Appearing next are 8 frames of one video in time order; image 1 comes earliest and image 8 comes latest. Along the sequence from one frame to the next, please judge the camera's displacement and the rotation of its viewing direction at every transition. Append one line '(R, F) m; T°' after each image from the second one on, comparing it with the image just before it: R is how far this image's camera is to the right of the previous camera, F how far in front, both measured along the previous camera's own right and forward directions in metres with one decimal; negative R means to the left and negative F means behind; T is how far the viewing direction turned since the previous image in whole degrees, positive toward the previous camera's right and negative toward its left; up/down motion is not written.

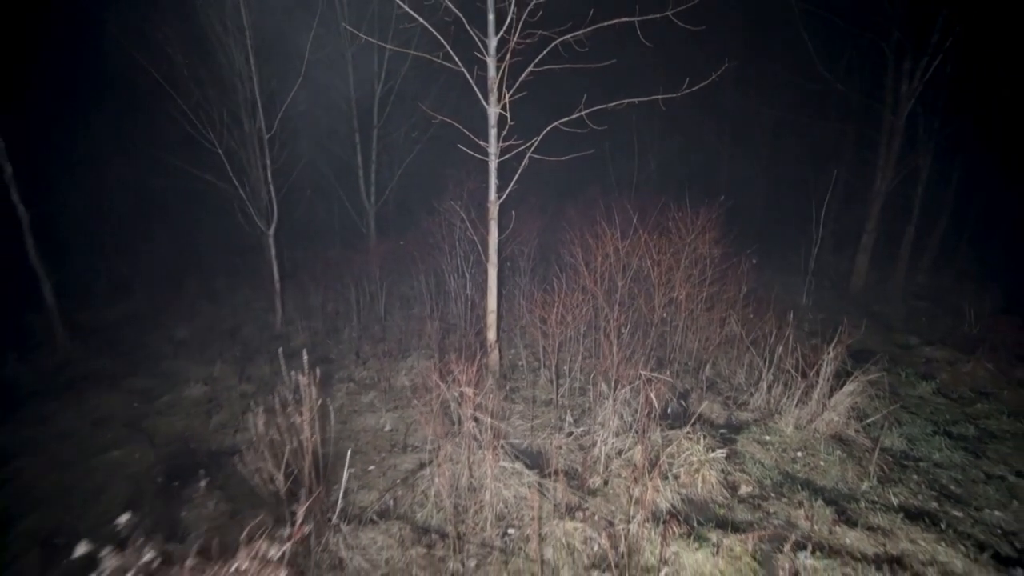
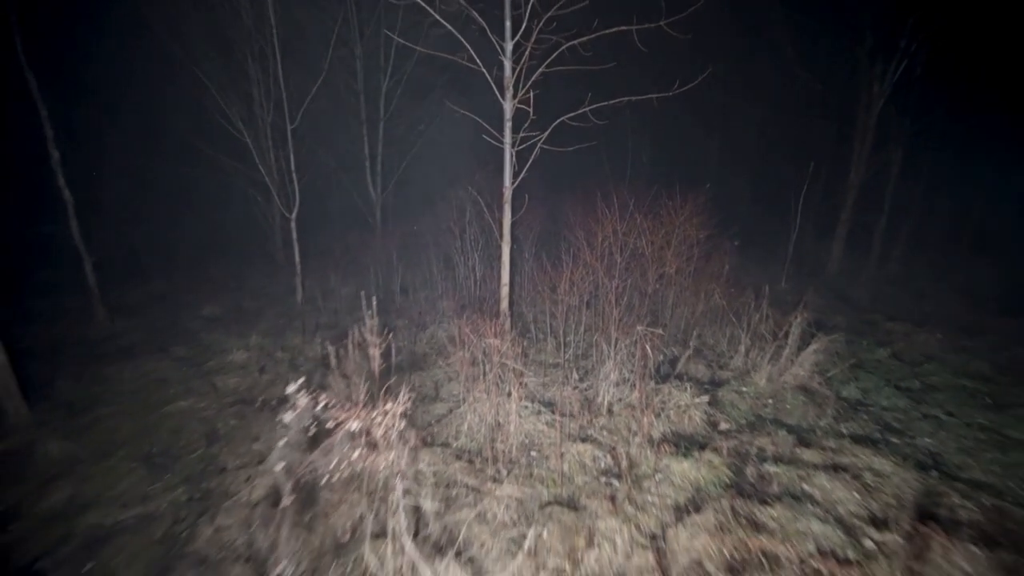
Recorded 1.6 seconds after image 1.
(-0.4, -0.9) m; +1°
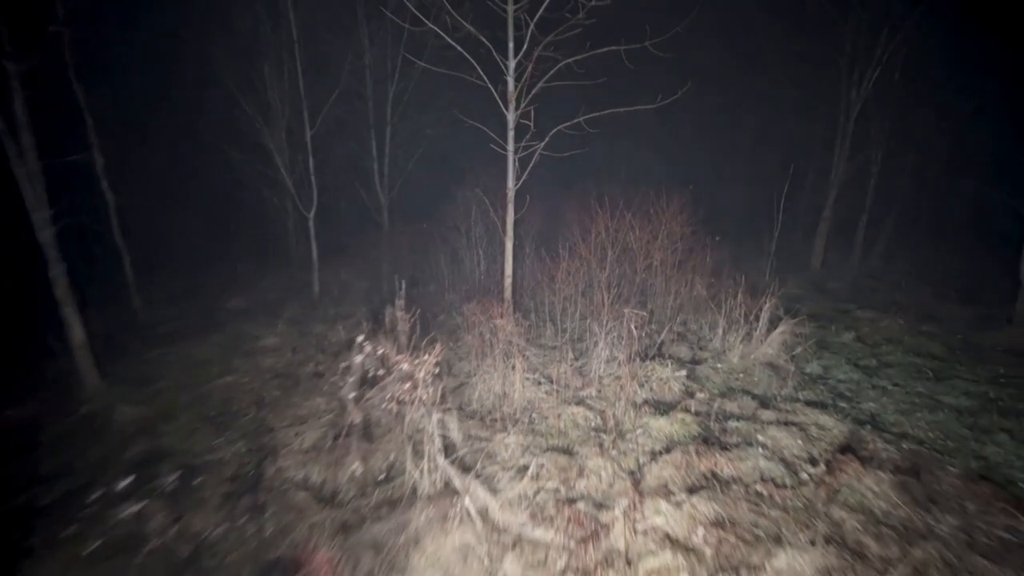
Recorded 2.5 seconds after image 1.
(-0.1, -0.9) m; 0°
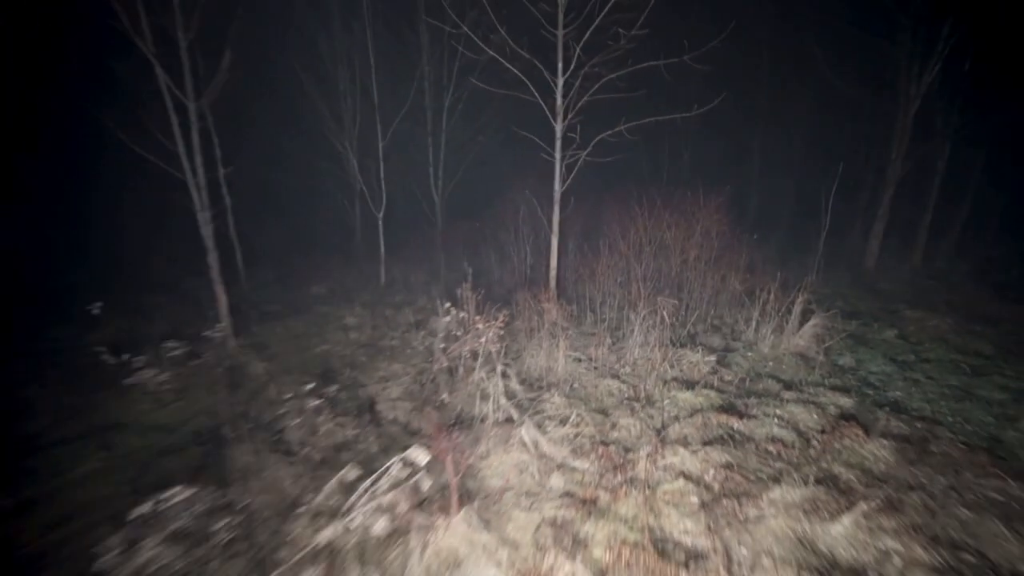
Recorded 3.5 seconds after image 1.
(-0.1, -1.1) m; -6°
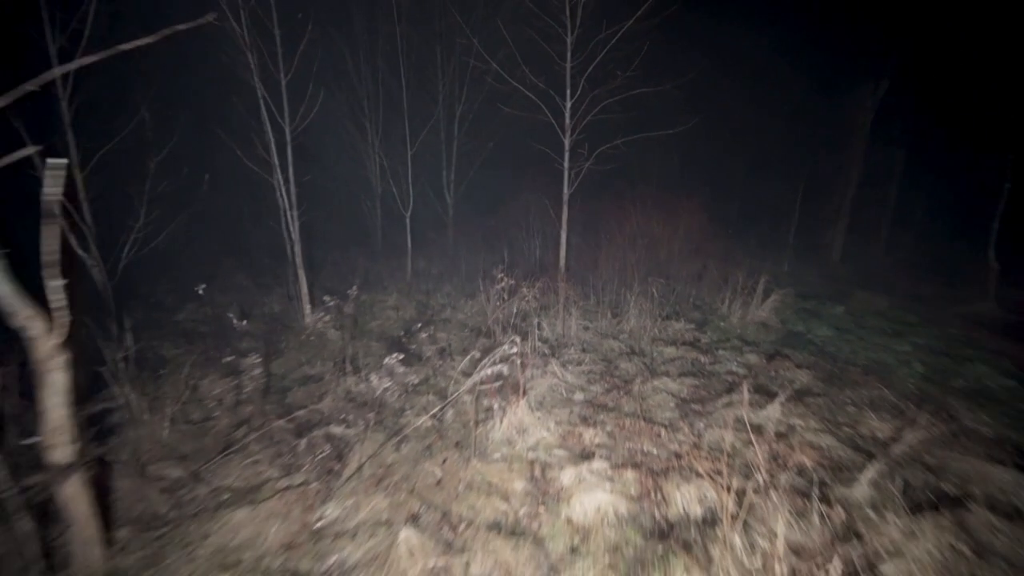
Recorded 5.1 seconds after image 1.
(-0.7, -2.0) m; +1°
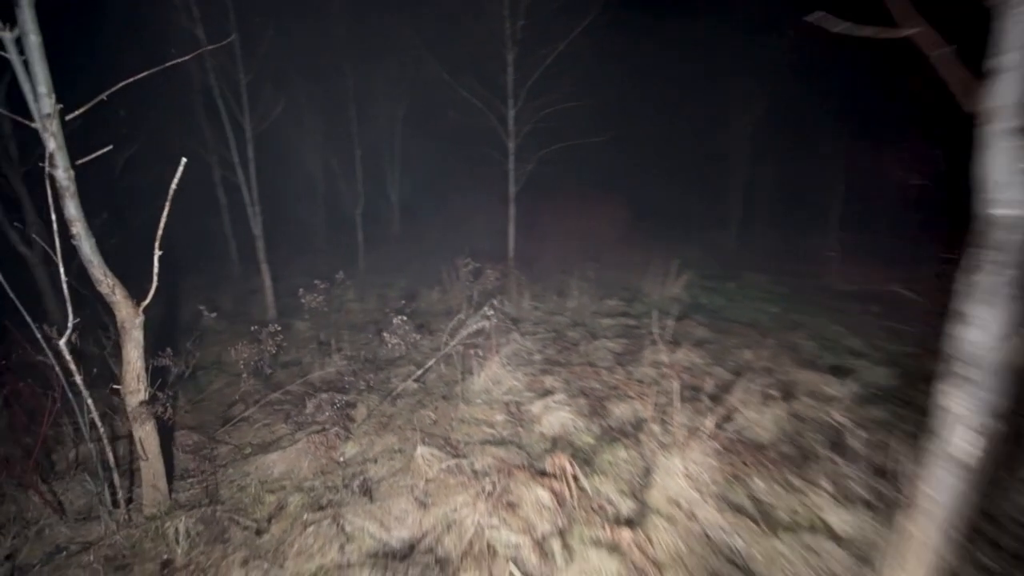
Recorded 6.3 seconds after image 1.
(-0.6, -1.2) m; +9°
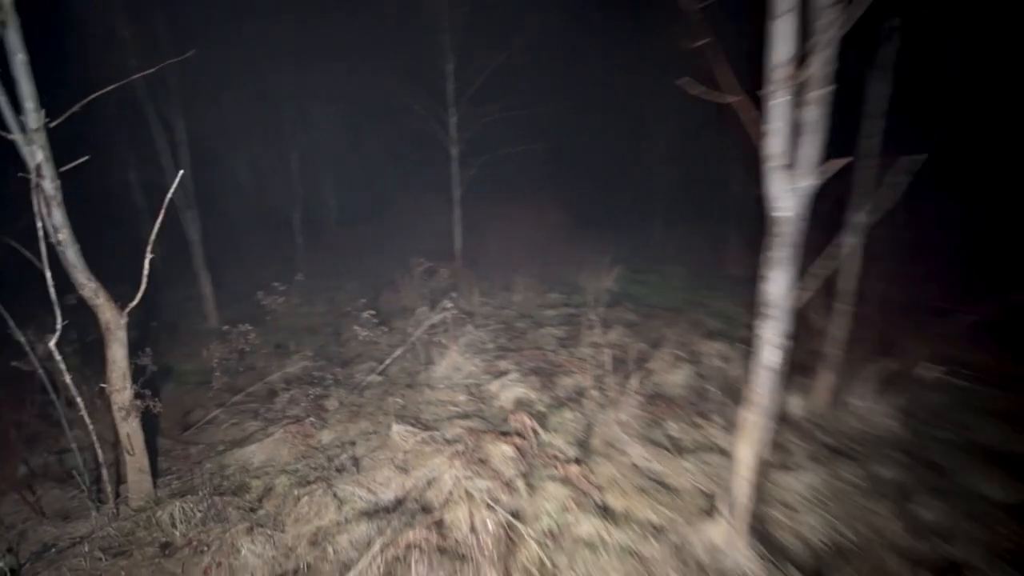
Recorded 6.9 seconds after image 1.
(-0.3, -0.8) m; +9°
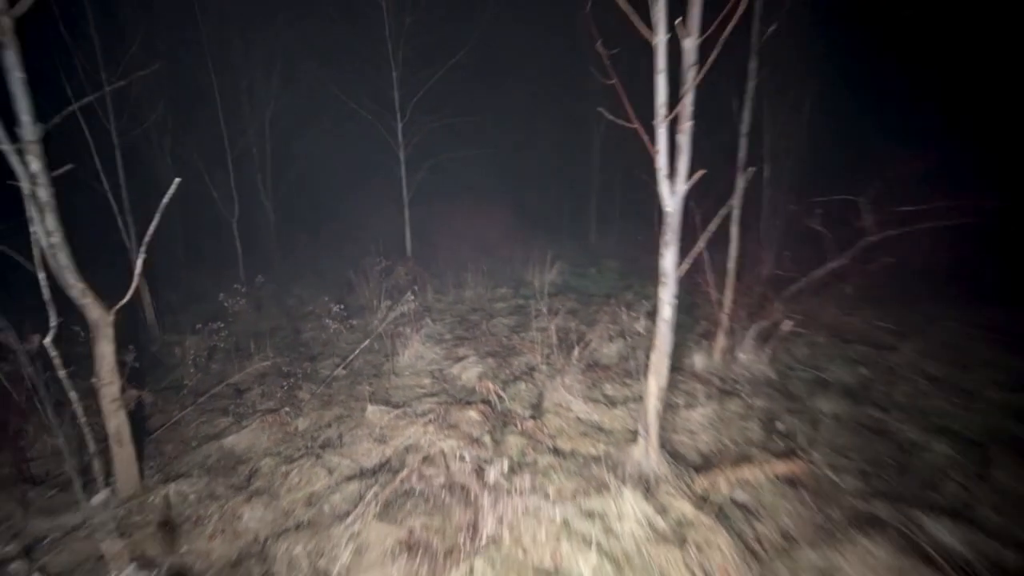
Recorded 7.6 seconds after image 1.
(-0.2, -0.8) m; +8°
